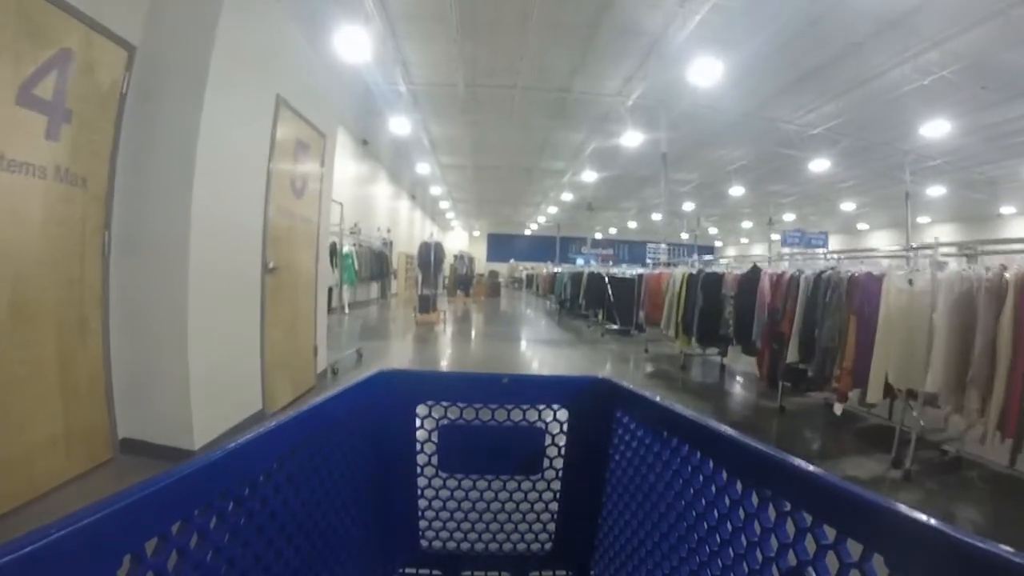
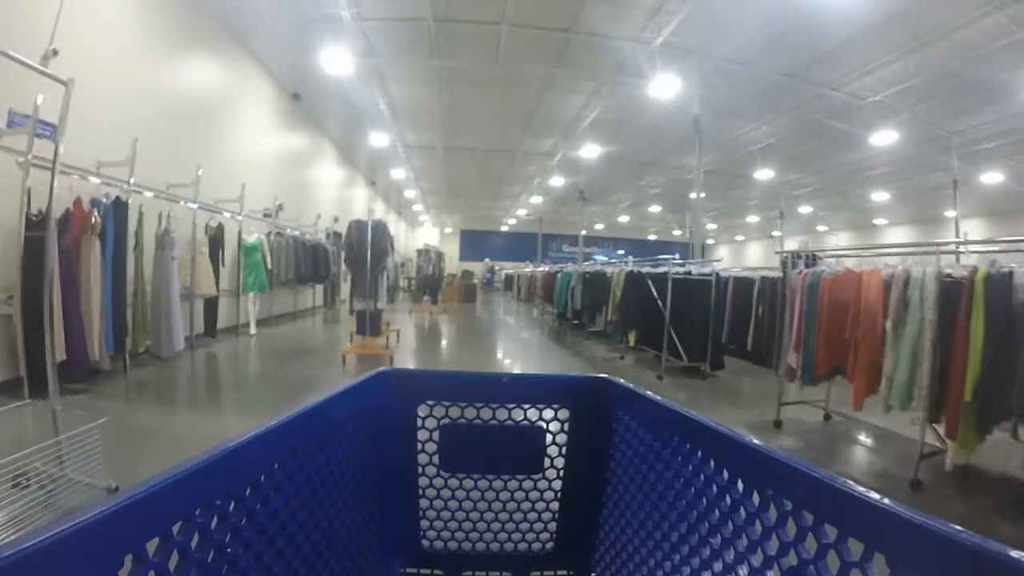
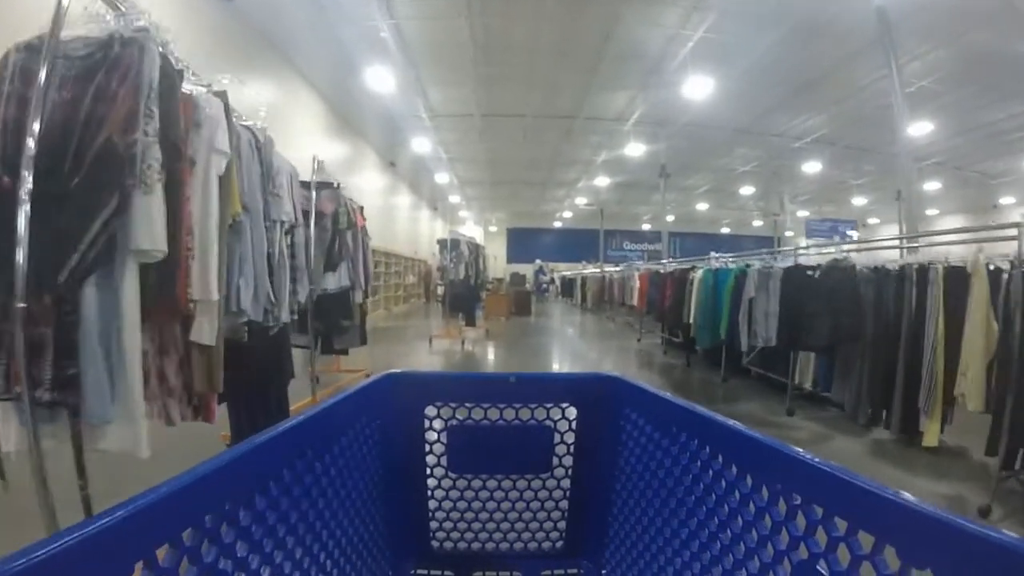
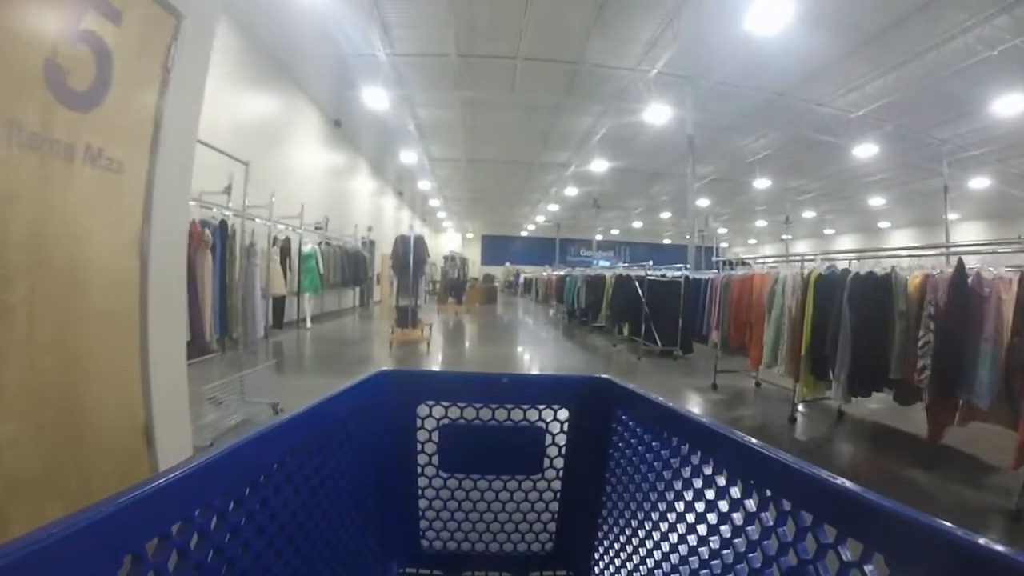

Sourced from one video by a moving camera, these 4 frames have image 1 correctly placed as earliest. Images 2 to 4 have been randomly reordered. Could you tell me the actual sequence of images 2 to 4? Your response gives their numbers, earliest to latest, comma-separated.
4, 2, 3
